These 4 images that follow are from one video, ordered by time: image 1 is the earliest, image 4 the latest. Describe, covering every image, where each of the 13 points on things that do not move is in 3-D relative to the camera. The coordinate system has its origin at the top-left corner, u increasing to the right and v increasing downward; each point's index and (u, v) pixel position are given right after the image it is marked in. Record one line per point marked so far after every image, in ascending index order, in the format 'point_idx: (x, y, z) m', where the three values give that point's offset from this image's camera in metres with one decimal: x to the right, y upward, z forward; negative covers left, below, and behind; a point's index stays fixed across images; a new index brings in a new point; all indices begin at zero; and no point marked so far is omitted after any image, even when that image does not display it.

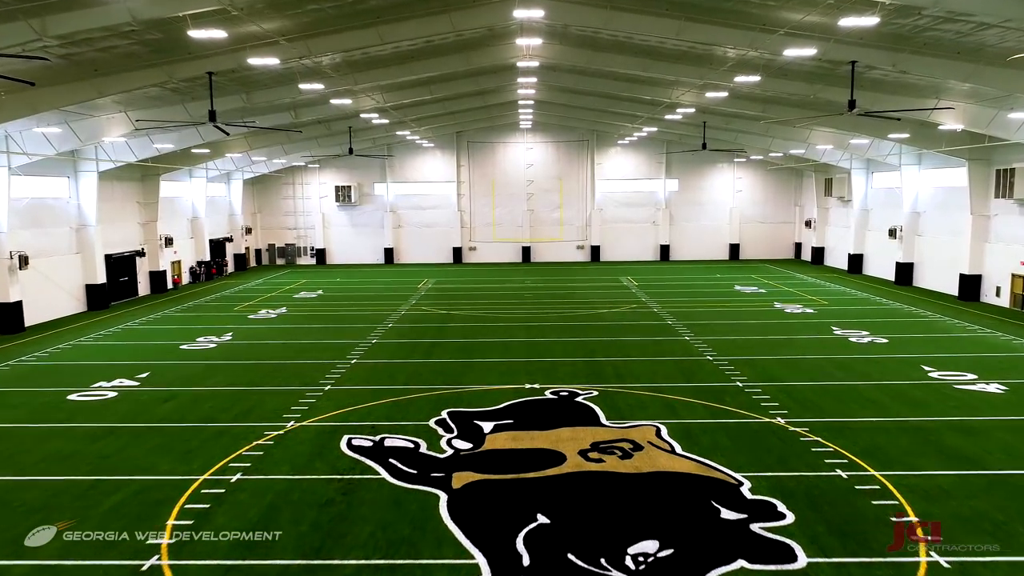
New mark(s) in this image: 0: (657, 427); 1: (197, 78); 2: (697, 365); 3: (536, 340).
0: (+5.5, -5.3, +9.7) m
1: (-17.7, +11.8, +14.3) m
2: (+9.5, -3.9, +13.1) m
3: (+1.4, -3.2, +15.5) m
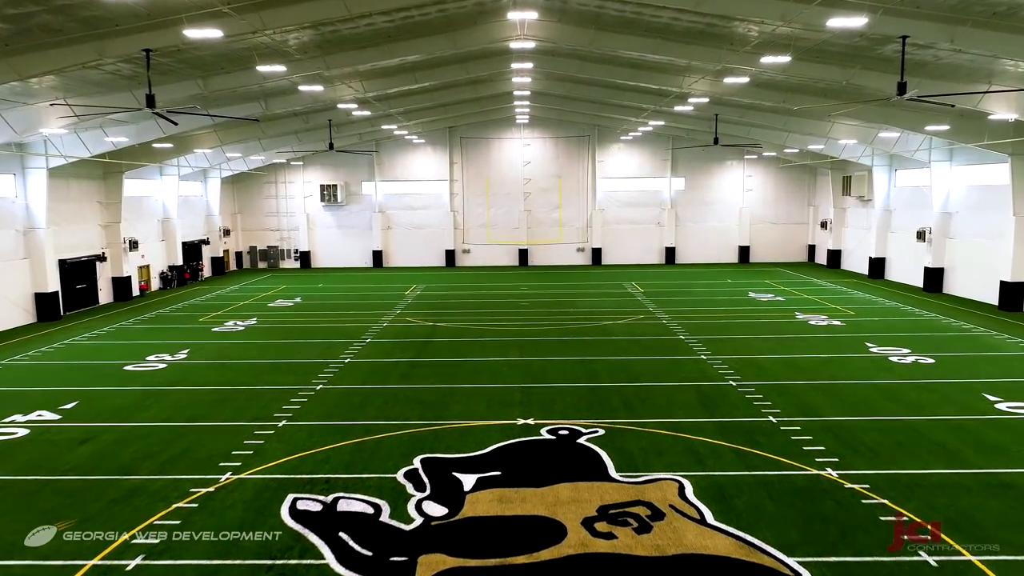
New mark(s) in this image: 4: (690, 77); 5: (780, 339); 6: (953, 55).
0: (+5.1, -6.0, +7.8) m
1: (-18.2, +11.2, +12.3) m
2: (+9.1, -4.6, +11.2) m
3: (+1.0, -3.9, +13.5) m
4: (+12.1, +14.4, +17.3) m
5: (+15.9, -3.0, +15.0) m
6: (+20.9, +11.0, +12.0) m
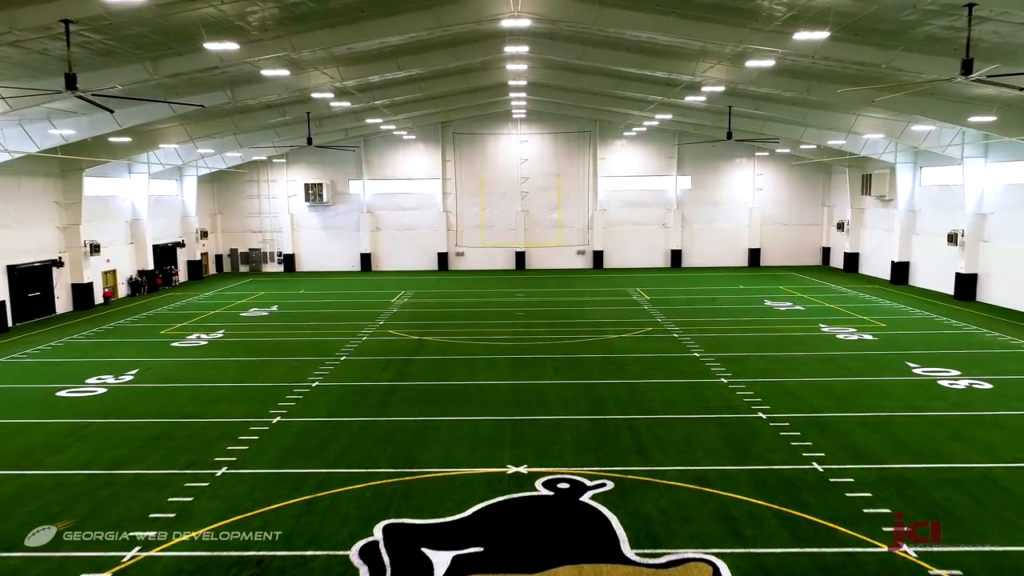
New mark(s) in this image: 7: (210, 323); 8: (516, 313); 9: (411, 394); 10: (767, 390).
0: (+4.8, -6.6, +6.0) m
1: (-18.6, +10.5, +10.4) m
2: (+8.7, -5.2, +9.5) m
3: (+0.6, -4.5, +11.8) m
4: (+11.7, +13.8, +15.5) m
5: (+15.6, -3.6, +13.3) m
6: (+20.5, +10.4, +10.3) m
7: (-21.8, -2.5, +18.4) m
8: (+0.3, -1.9, +18.8) m
9: (-4.5, -4.7, +11.4) m
10: (+11.3, -4.5, +11.2) m
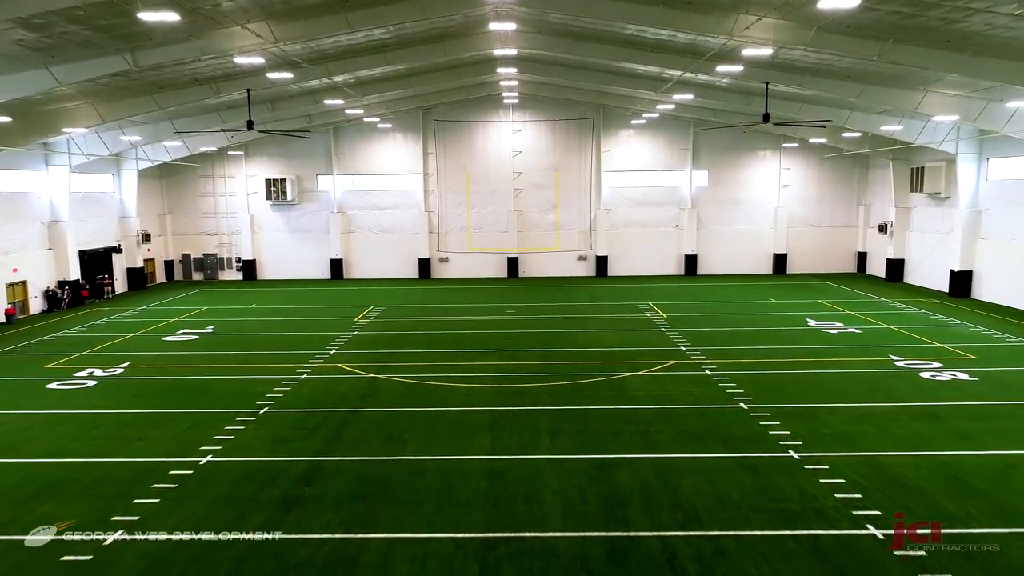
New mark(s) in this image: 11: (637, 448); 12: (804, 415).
0: (+4.0, -7.7, +2.4) m
1: (-19.3, +9.4, +6.7) m
2: (+8.0, -6.3, +5.8) m
3: (-0.2, -5.6, +8.1) m
4: (+10.9, +12.8, +11.9) m
5: (+14.8, -4.7, +9.7) m
6: (+19.7, +9.4, +6.7) m
7: (-22.6, -3.6, +14.6) m
8: (-0.5, -3.0, +15.2) m
9: (-5.3, -5.8, +7.7) m
10: (+10.5, -5.6, +7.6) m
11: (+4.2, -5.3, +8.6) m
12: (+11.1, -4.8, +9.6) m
